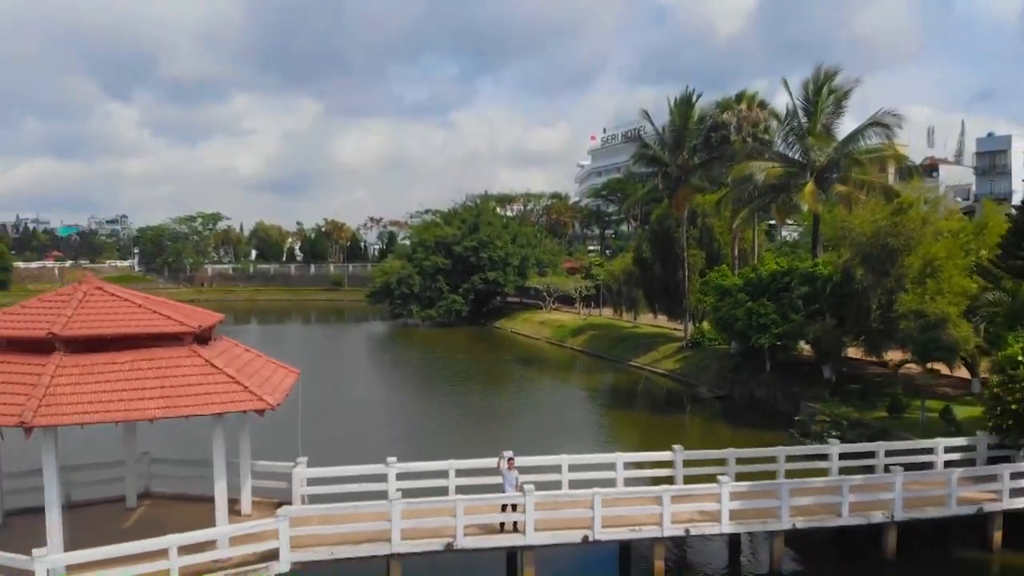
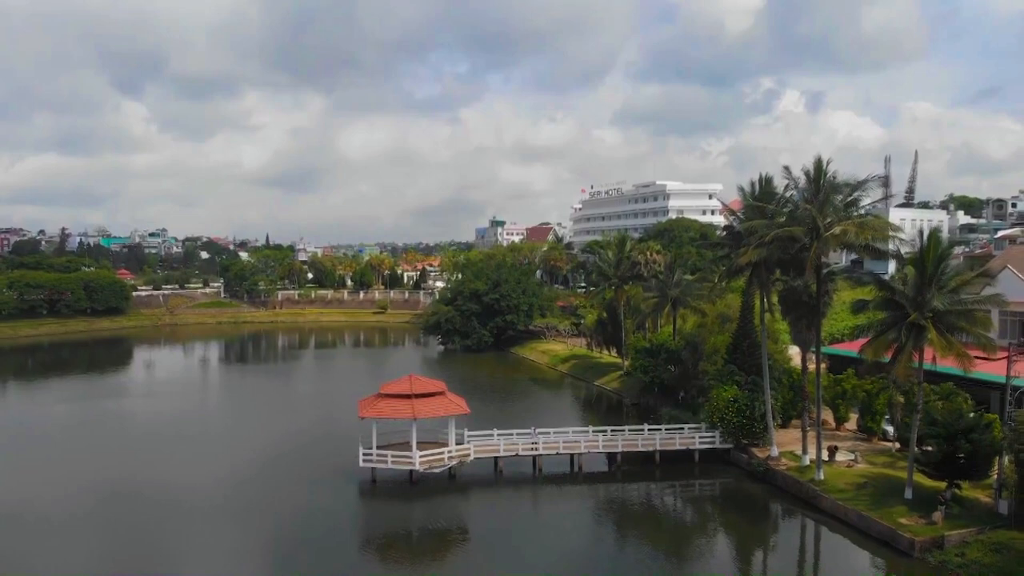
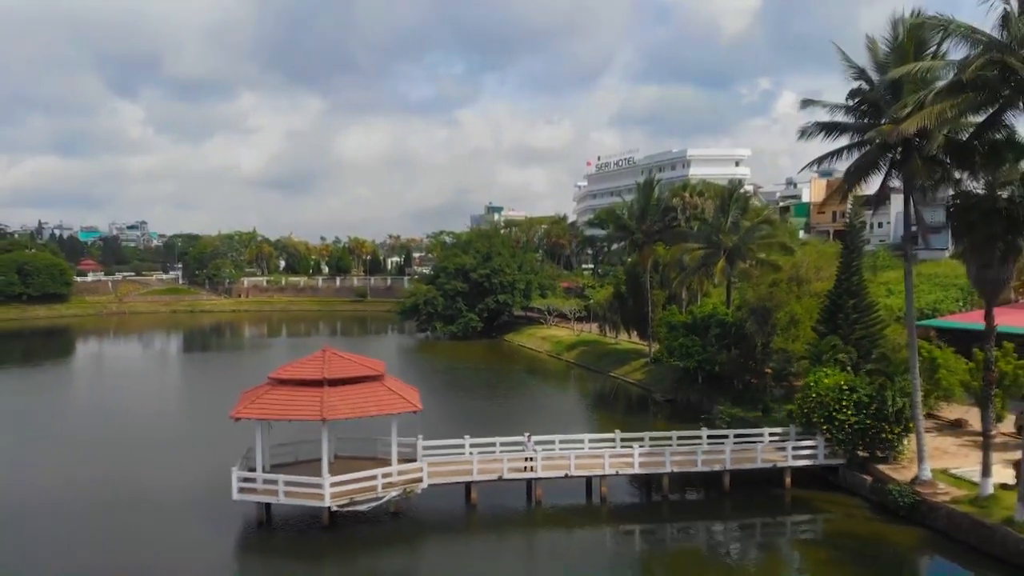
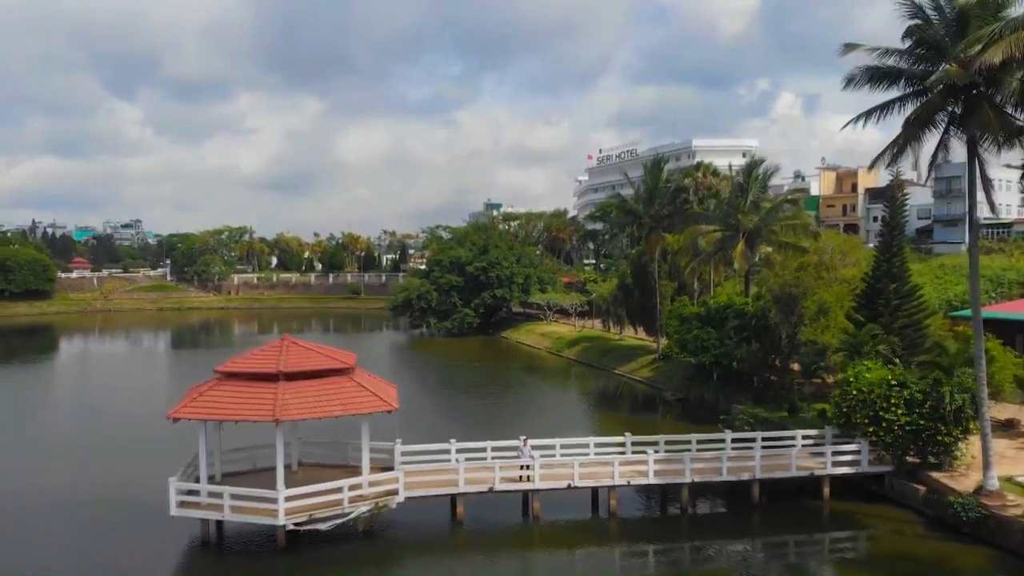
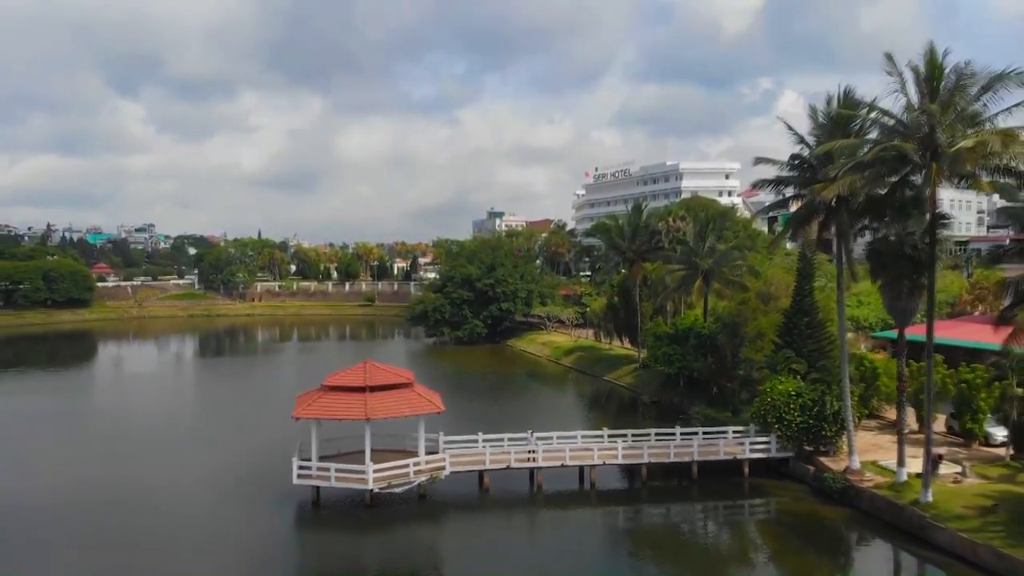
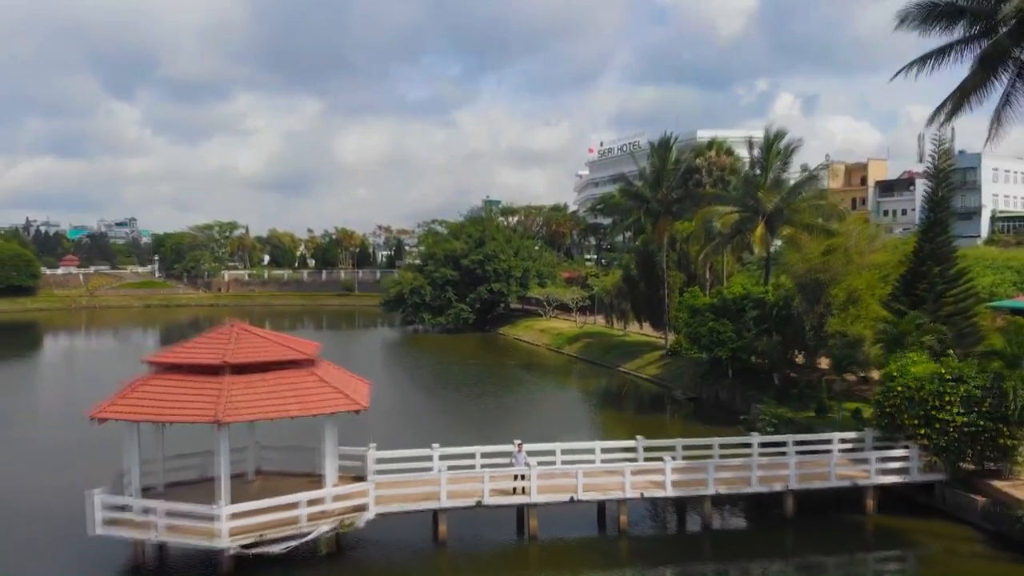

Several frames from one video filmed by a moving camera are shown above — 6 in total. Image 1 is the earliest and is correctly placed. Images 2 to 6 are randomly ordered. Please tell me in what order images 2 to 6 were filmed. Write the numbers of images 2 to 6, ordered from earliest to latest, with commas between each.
6, 4, 3, 5, 2
